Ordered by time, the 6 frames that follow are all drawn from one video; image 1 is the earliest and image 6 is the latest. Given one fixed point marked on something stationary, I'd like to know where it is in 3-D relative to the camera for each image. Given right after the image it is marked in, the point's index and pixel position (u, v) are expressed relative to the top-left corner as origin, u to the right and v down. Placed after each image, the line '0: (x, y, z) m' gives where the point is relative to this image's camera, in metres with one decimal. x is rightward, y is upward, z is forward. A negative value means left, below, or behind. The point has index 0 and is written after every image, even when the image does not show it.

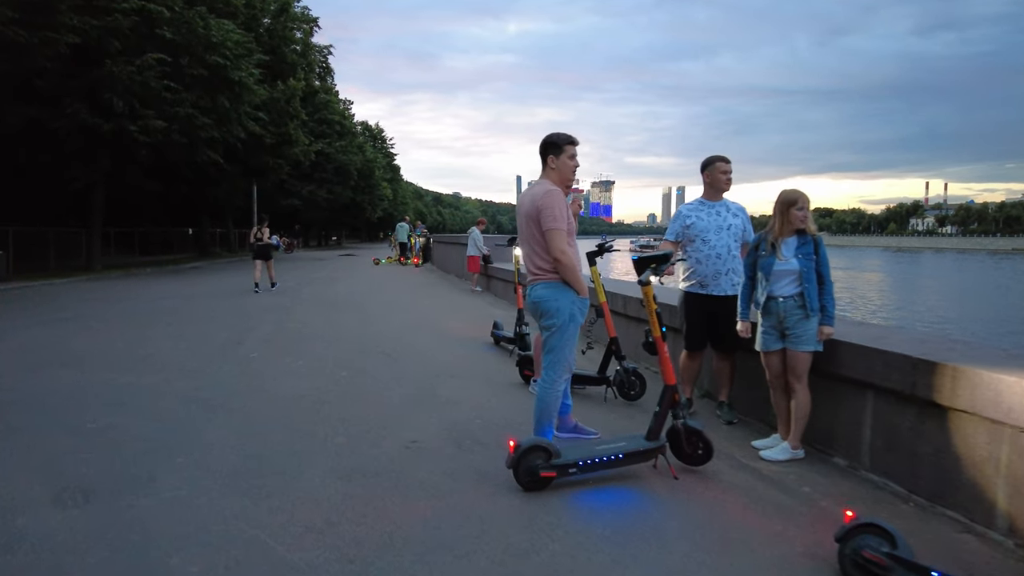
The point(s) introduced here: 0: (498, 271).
0: (-0.4, +0.4, +15.4) m
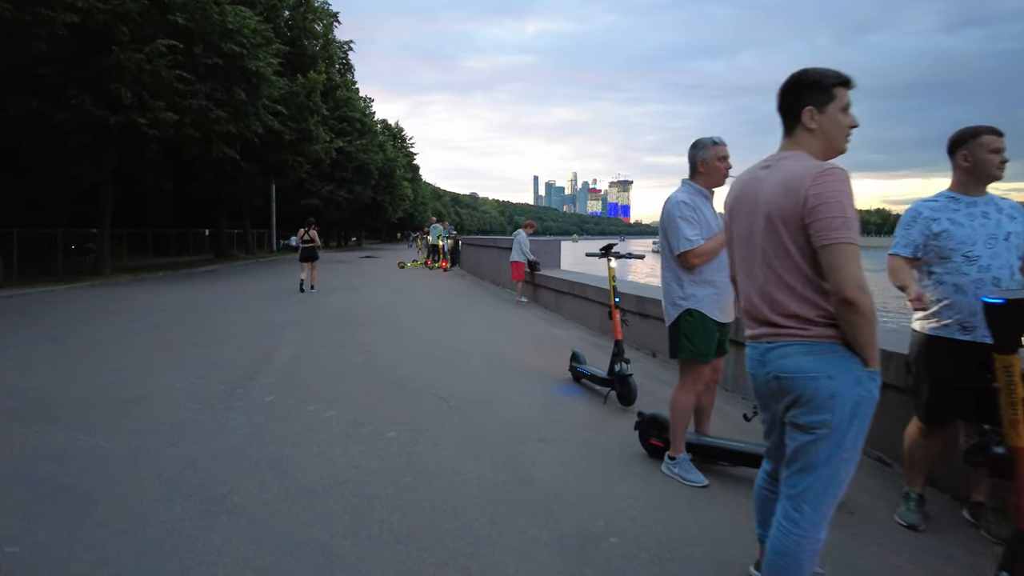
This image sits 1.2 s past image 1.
0: (+0.7, +0.2, +13.4) m
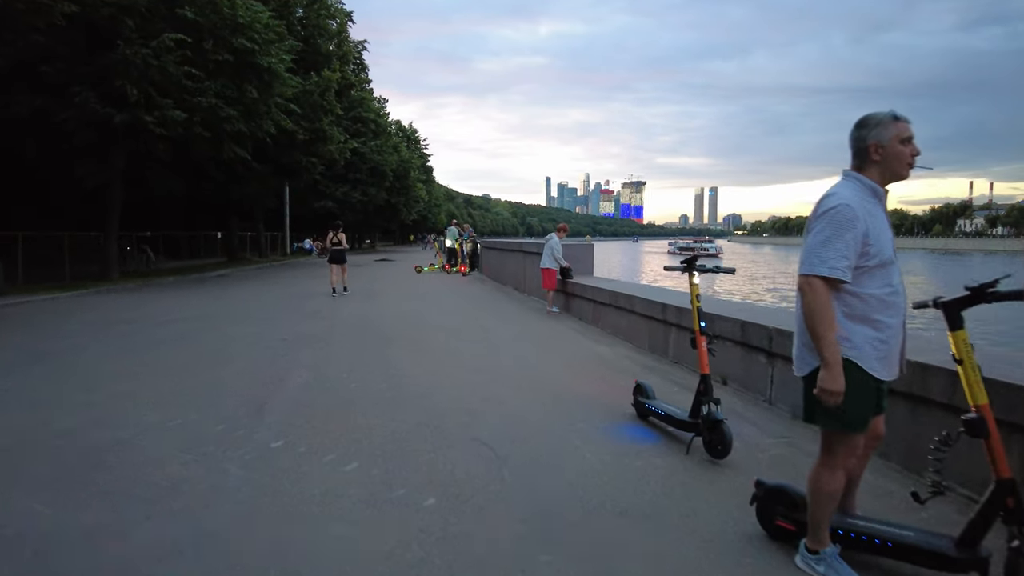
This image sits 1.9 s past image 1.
0: (+1.3, 0.0, +12.3) m
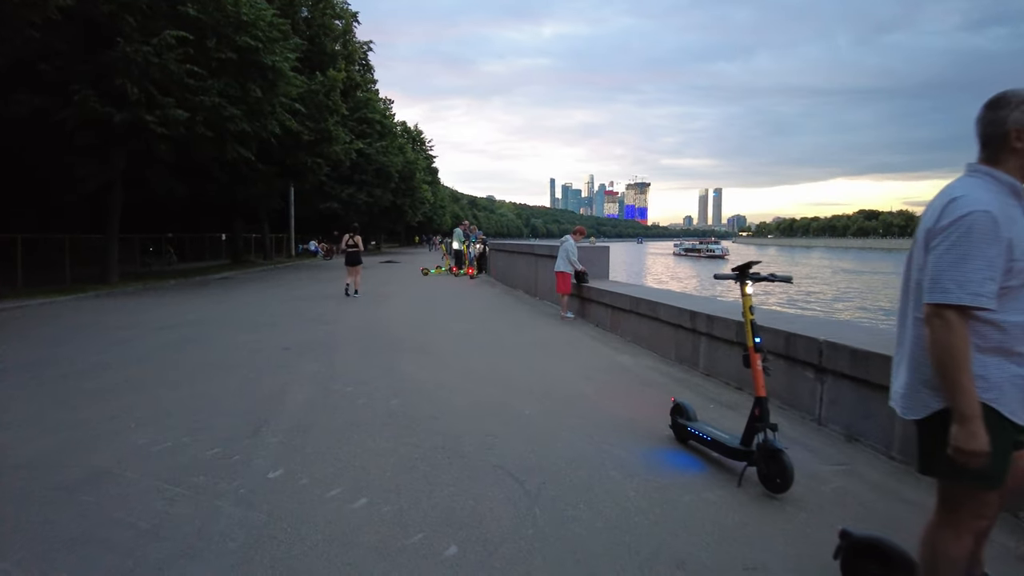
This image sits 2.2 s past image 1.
0: (+1.5, -0.1, +11.7) m
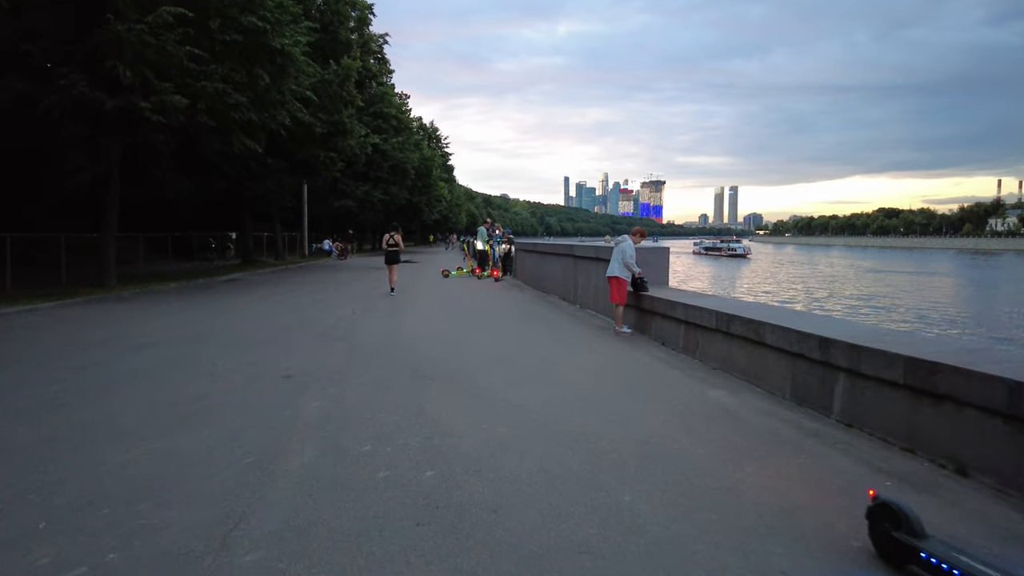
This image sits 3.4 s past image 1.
0: (+2.2, -0.3, +9.7) m
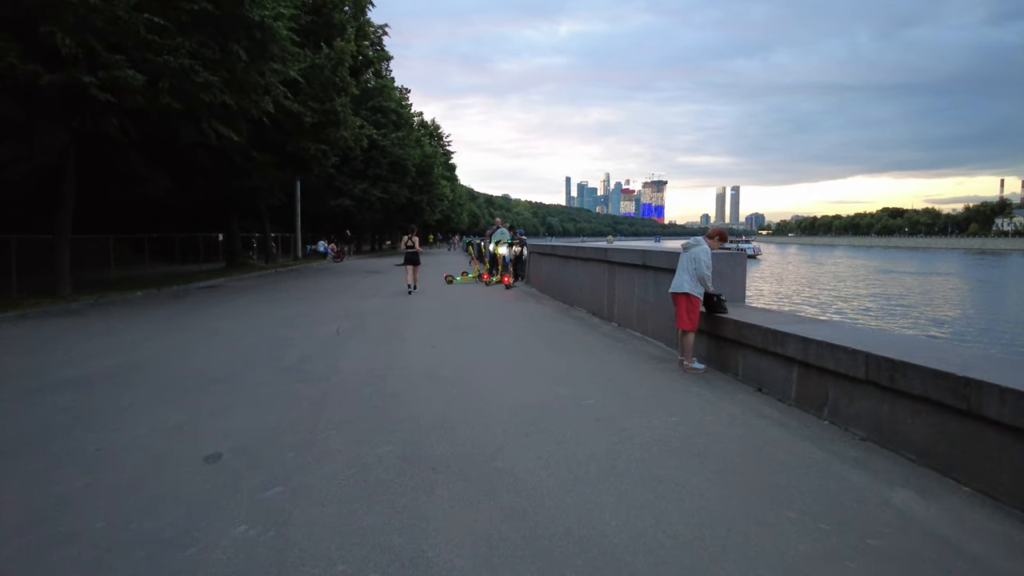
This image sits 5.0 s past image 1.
0: (+2.6, -0.5, +7.0) m
